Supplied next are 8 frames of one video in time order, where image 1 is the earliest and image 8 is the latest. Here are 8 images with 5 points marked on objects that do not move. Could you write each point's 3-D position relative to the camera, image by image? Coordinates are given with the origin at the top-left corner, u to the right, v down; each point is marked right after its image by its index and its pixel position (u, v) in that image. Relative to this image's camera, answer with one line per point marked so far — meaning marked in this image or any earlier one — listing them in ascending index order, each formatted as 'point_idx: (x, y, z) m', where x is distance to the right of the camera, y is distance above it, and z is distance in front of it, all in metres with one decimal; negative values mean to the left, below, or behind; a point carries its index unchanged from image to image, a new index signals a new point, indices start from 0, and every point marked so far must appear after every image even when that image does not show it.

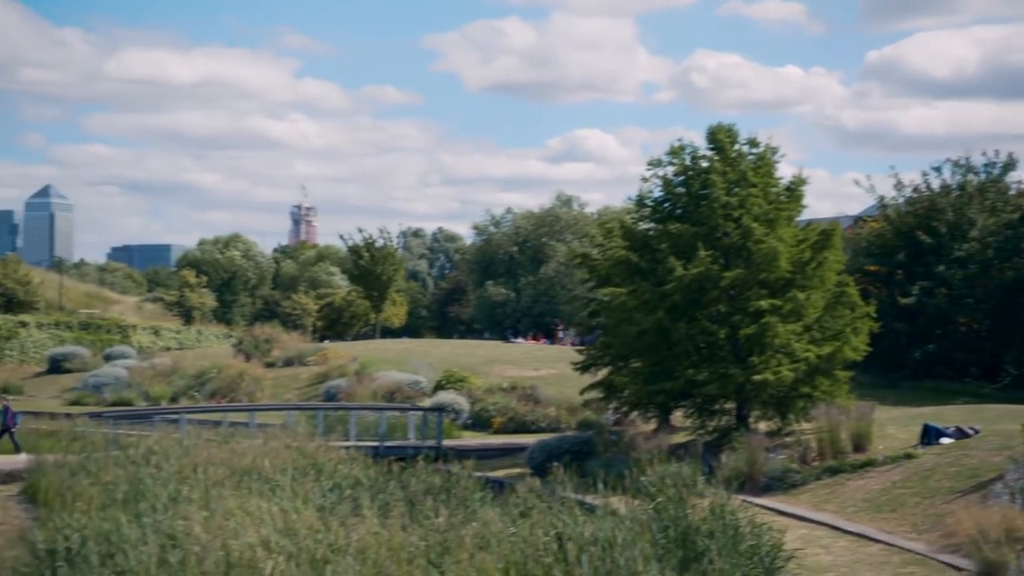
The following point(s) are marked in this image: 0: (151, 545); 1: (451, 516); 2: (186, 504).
0: (-4.4, -3.2, +14.7) m
1: (-0.9, -3.3, +17.5) m
2: (-4.7, -3.1, +17.4) m
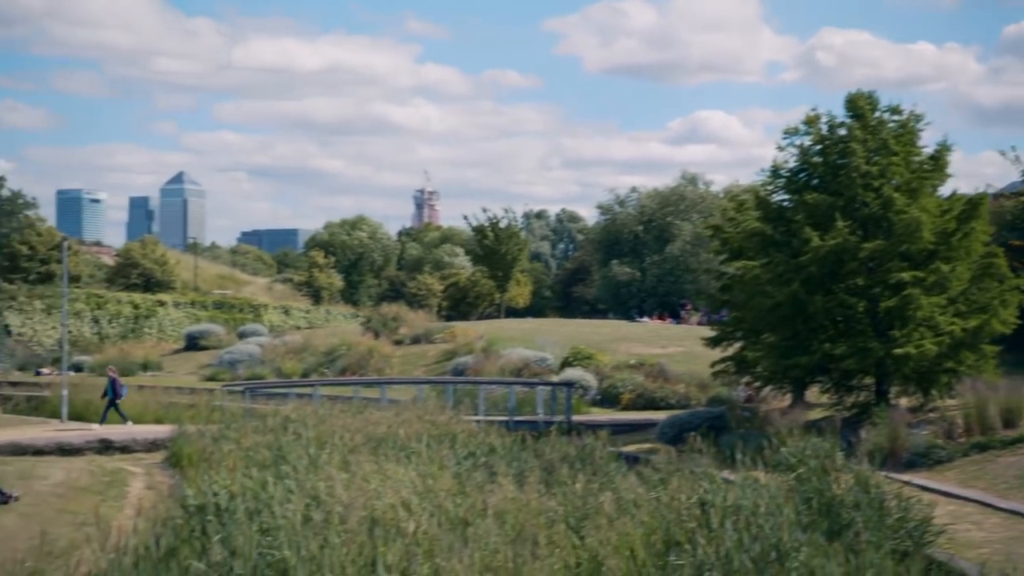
0: (-2.7, -2.7, +14.9) m
1: (+1.1, -2.8, +17.3) m
2: (-2.7, -2.6, +17.7) m
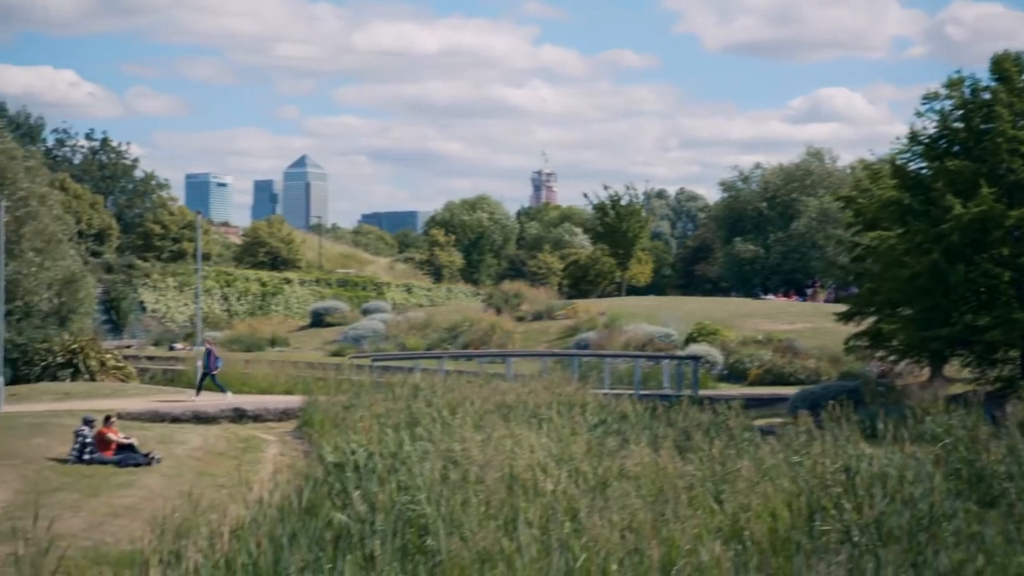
0: (-1.0, -2.2, +14.9) m
1: (+3.0, -2.3, +17.0) m
2: (-0.7, -2.1, +17.7) m
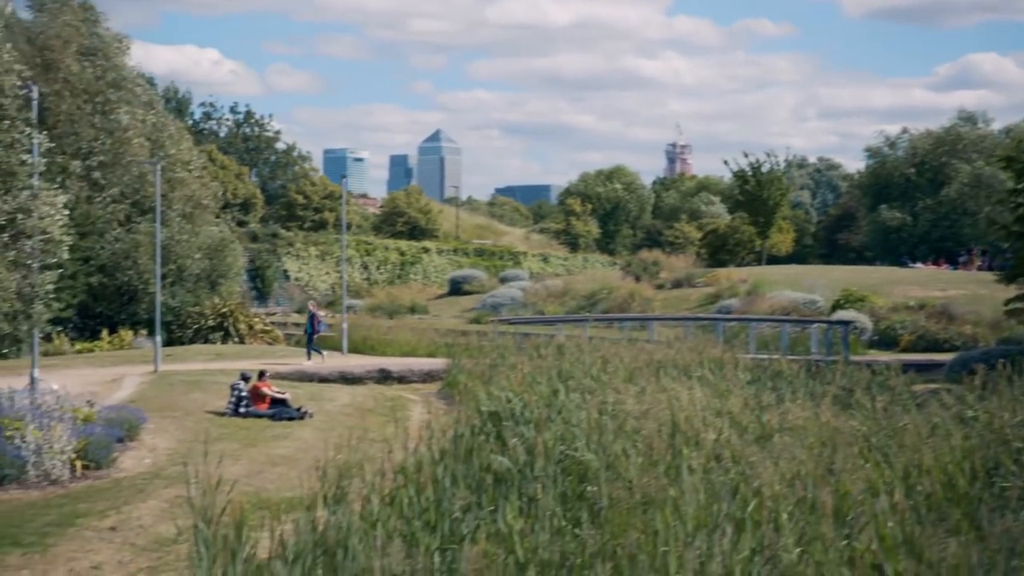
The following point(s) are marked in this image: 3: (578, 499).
0: (+1.0, -1.6, +14.7) m
1: (+5.2, -1.6, +16.3) m
2: (+1.5, -1.4, +17.4) m
3: (+0.7, -2.1, +12.2) m
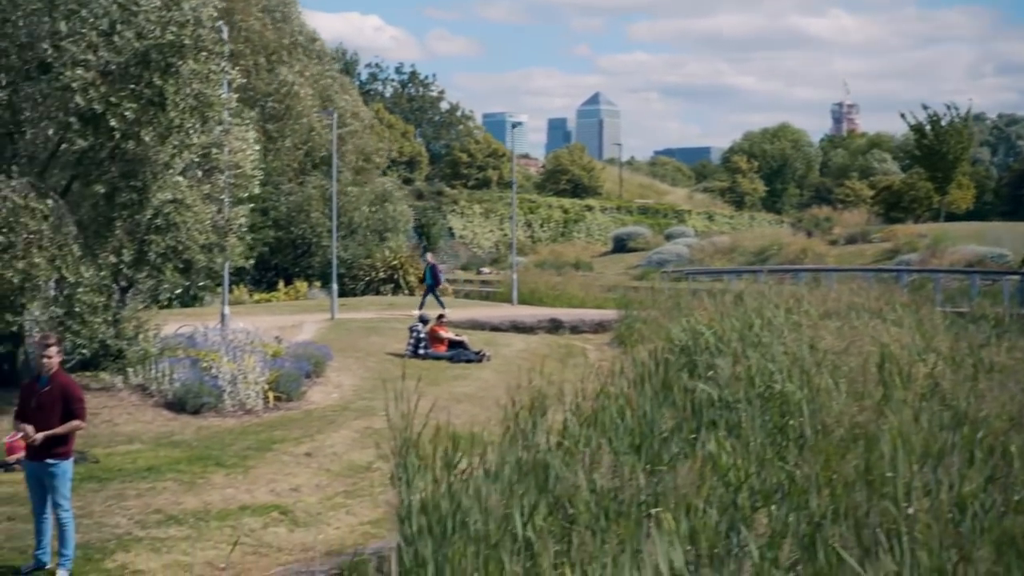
0: (+3.3, -0.7, +14.1) m
1: (+7.6, -0.8, +15.2) m
2: (+4.1, -0.5, +16.7) m
3: (+2.6, -1.4, +11.7) m
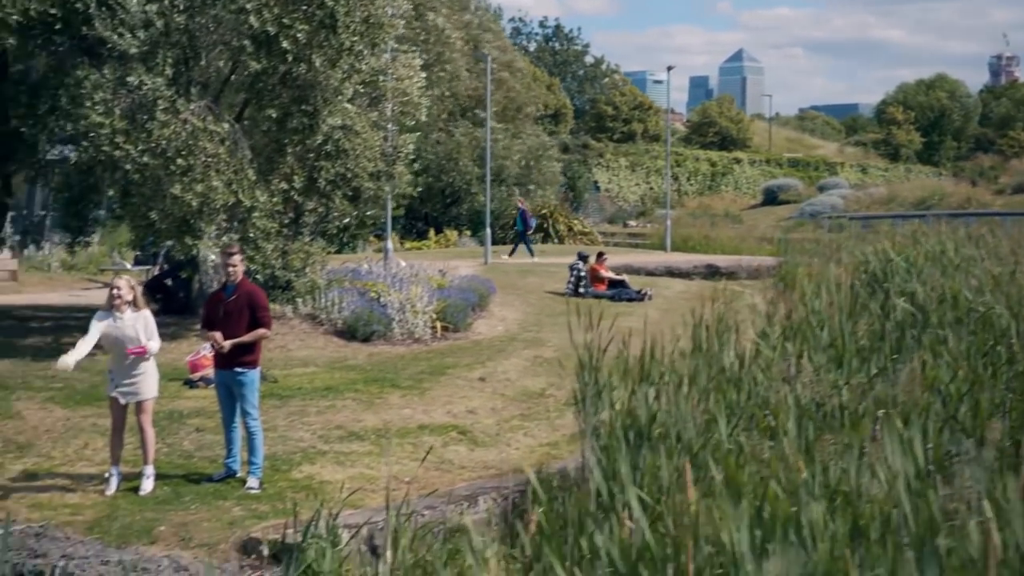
0: (+5.3, +0.2, +13.2) m
1: (+9.7, +0.1, +13.8) m
2: (+6.4, +0.5, +15.8) m
3: (+4.4, -0.6, +10.9) m
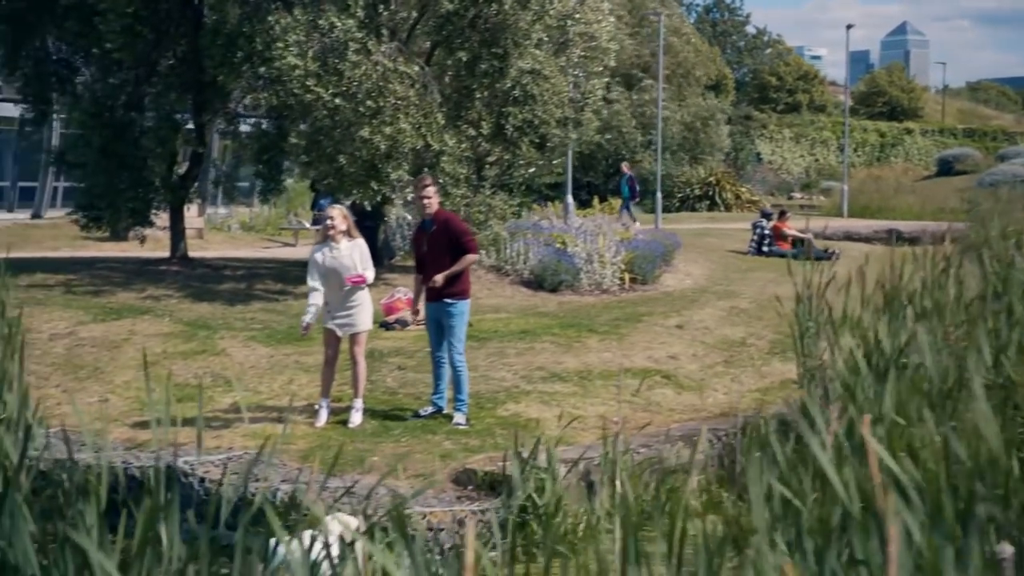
0: (+7.4, +0.7, +12.0) m
1: (+11.9, +0.7, +12.0) m
2: (+8.8, +1.1, +14.4) m
3: (+6.2, 0.0, +9.8) m
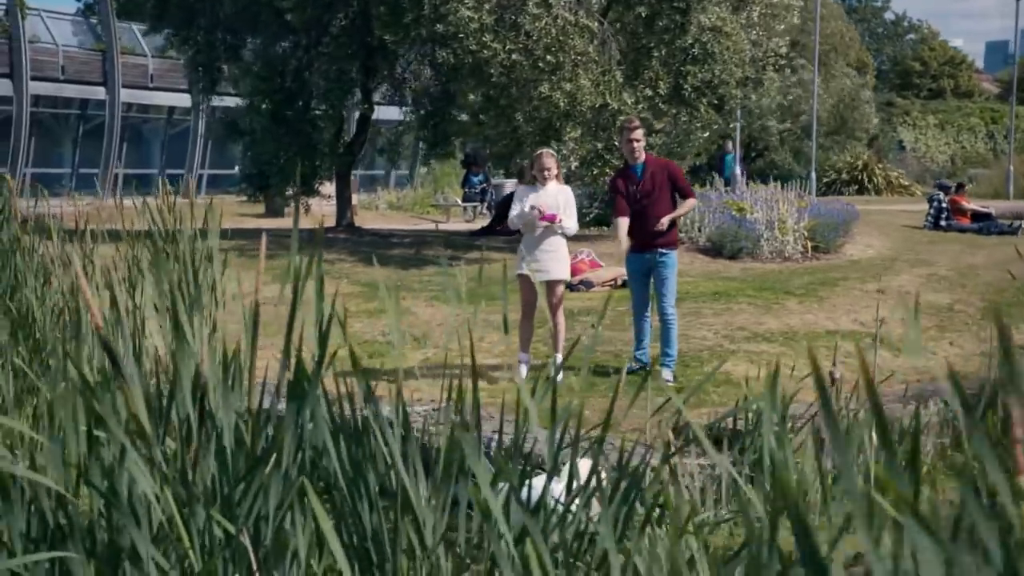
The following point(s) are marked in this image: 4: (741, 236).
0: (+9.2, +1.1, +10.6) m
1: (+13.7, +1.1, +10.3) m
2: (+10.9, +1.5, +12.8) m
3: (+7.8, +0.4, +8.6) m
4: (+2.8, +0.6, +14.7) m
